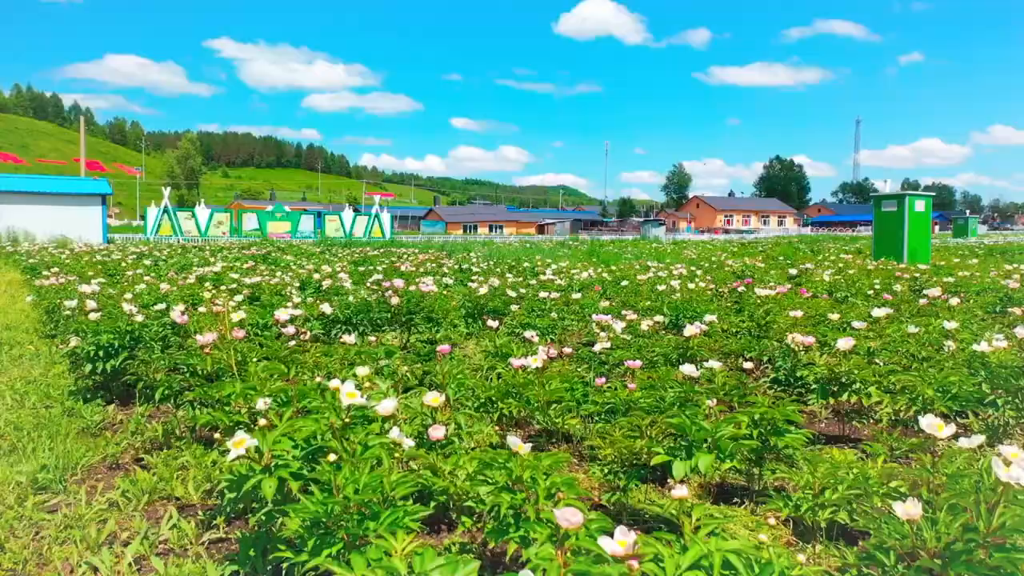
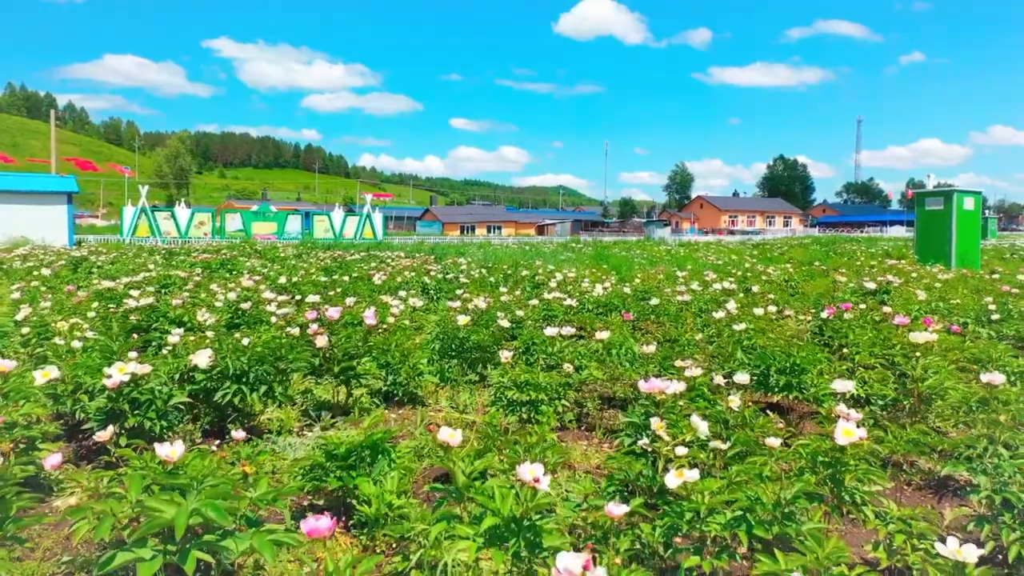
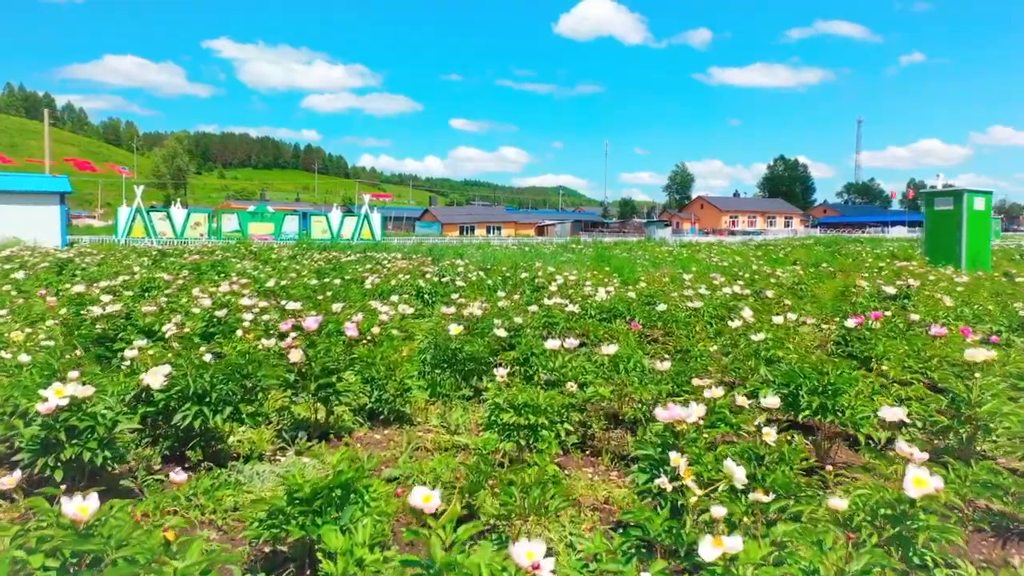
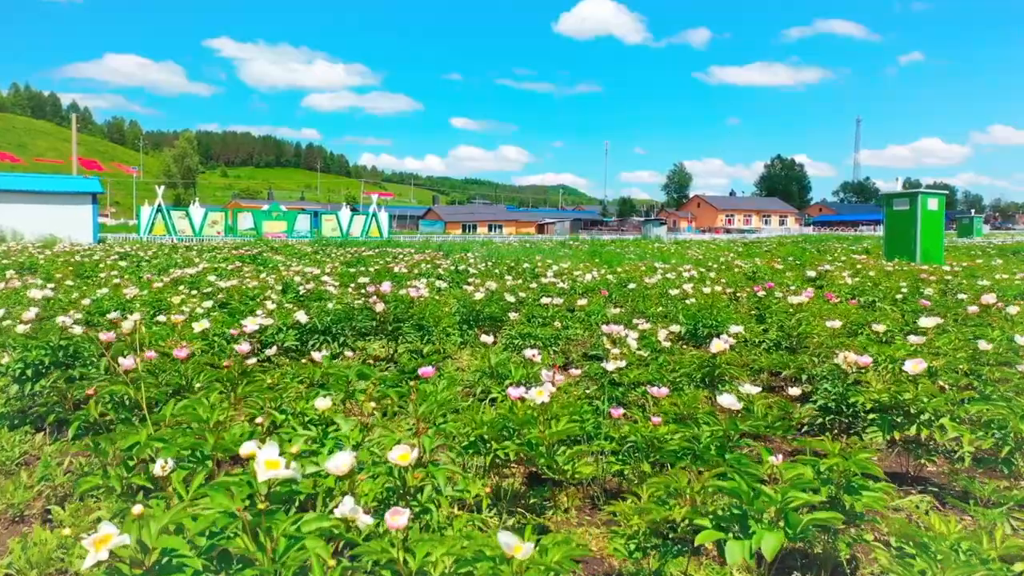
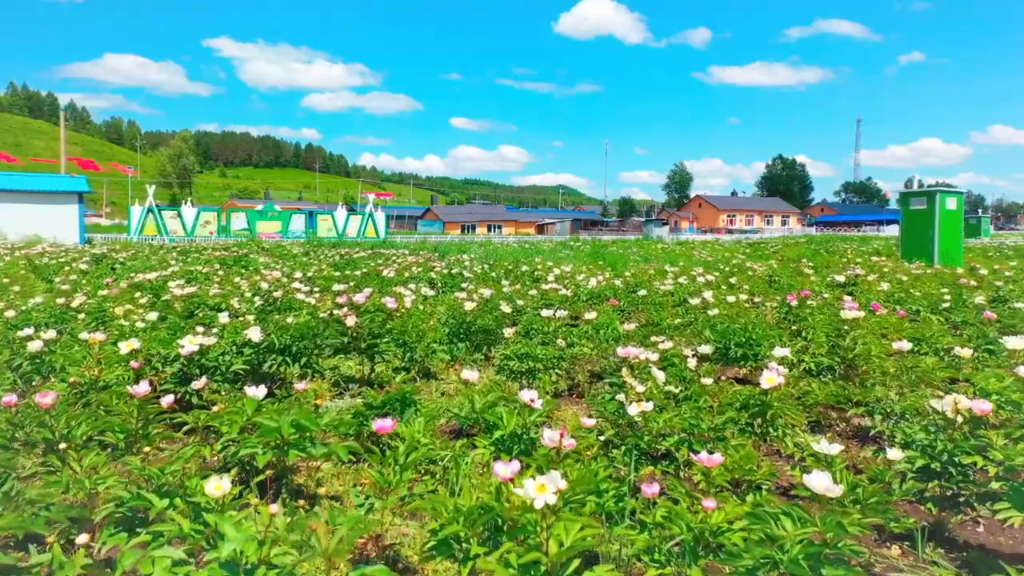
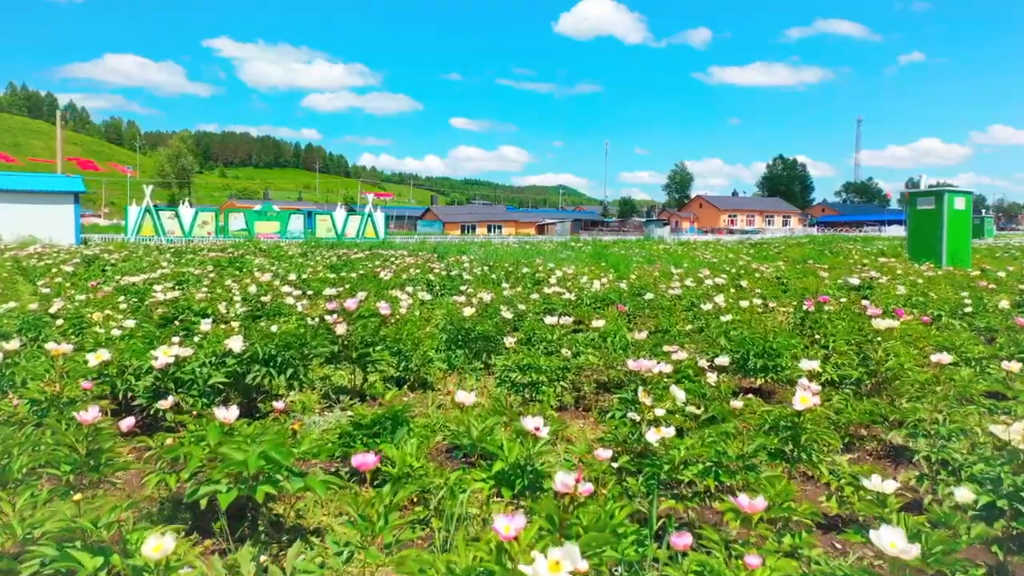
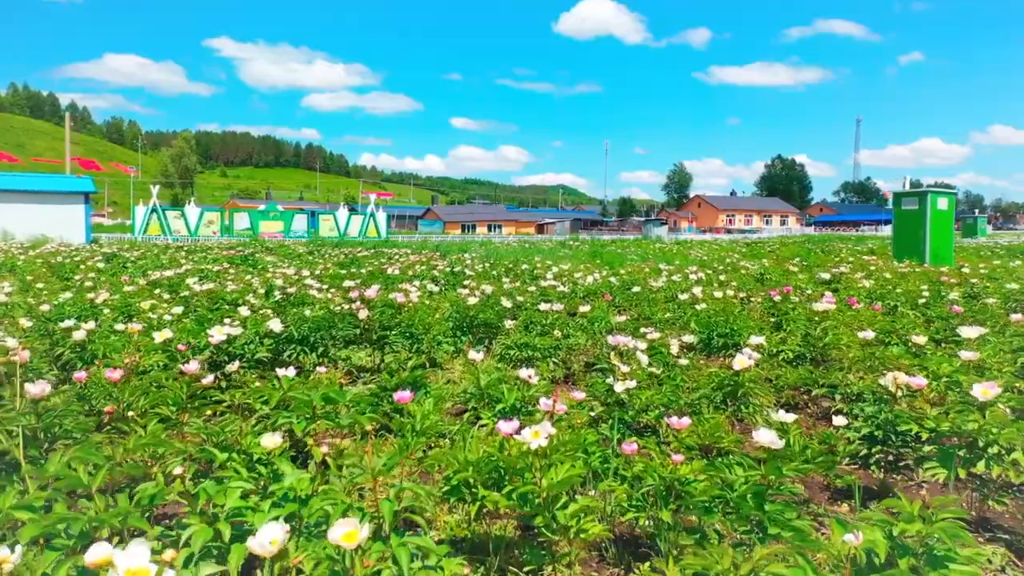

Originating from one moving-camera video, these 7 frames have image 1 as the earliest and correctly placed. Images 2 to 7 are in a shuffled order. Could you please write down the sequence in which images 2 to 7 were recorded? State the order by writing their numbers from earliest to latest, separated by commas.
4, 7, 5, 6, 2, 3
